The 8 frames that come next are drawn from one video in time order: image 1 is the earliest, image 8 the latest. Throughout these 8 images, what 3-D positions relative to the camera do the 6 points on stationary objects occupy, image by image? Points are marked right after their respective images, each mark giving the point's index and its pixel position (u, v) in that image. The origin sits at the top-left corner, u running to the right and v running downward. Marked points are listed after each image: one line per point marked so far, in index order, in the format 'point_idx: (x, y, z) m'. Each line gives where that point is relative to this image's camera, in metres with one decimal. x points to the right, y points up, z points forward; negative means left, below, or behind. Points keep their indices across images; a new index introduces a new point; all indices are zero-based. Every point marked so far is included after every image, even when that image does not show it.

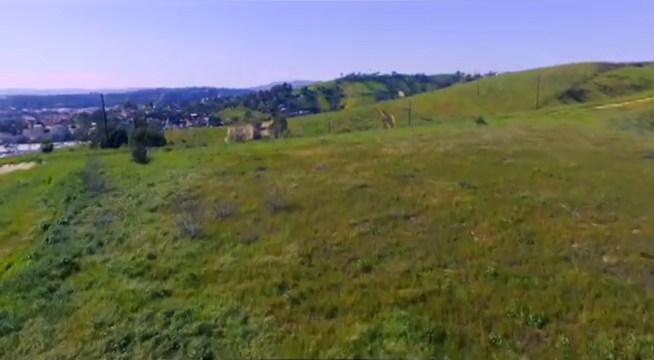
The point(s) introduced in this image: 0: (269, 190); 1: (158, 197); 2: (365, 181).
0: (-2.3, -0.4, +16.1) m
1: (-6.7, -0.7, +16.5) m
2: (+1.5, -0.1, +16.1) m
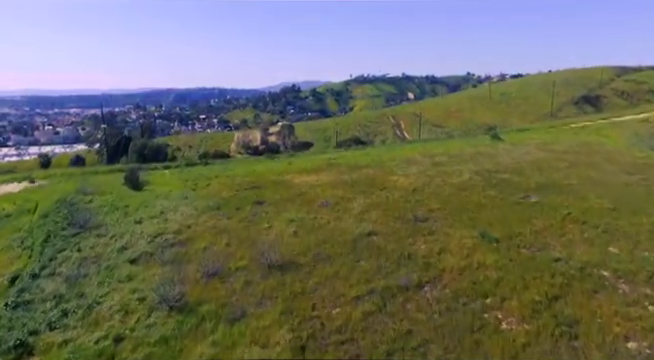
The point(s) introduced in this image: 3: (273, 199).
0: (-2.2, -1.9, +14.4) m
1: (-6.6, -2.2, +14.9) m
2: (+1.6, -1.6, +14.3) m
3: (-2.4, -0.9, +18.9) m
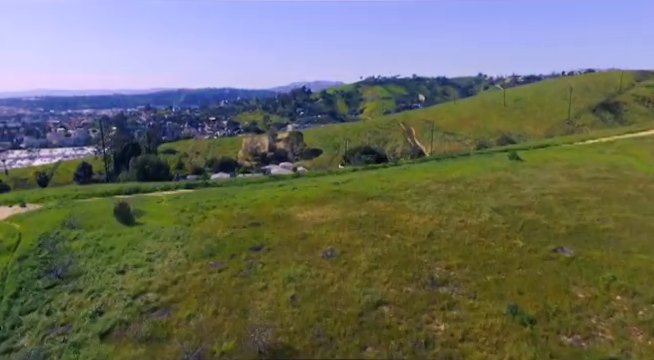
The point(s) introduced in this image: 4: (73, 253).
0: (-2.1, -3.6, +12.5) m
1: (-6.5, -3.8, +13.2) m
2: (+1.6, -3.4, +12.4) m
3: (-2.2, -2.6, +17.0) m
4: (-10.8, -3.1, +17.6) m
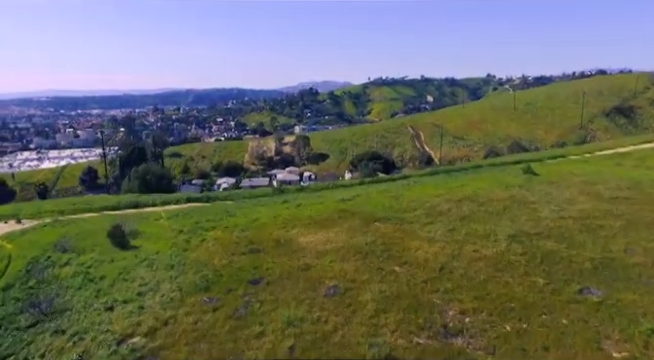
0: (-2.0, -4.7, +11.4) m
1: (-6.5, -4.9, +12.1) m
2: (+1.7, -4.4, +11.2) m
3: (-2.1, -3.6, +15.9) m
4: (-10.6, -4.1, +16.6) m
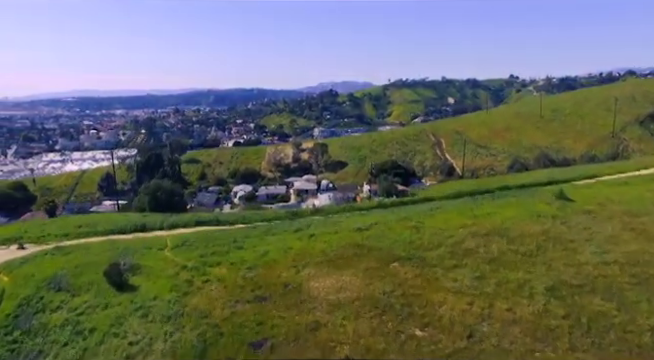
0: (-1.9, -6.3, +9.6) m
1: (-6.3, -6.5, +10.5) m
2: (+1.8, -6.1, +9.2) m
3: (-1.7, -5.3, +14.1) m
4: (-10.2, -5.7, +15.2) m
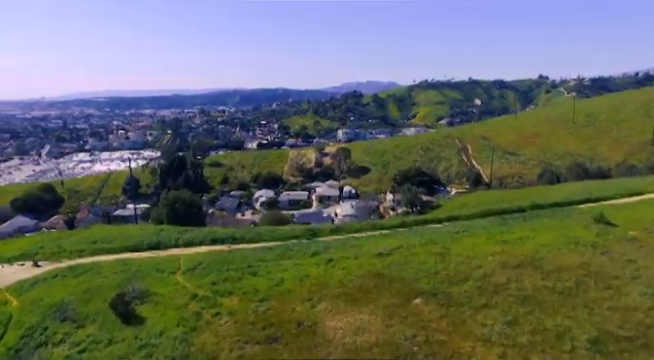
0: (-1.7, -7.5, +8.4) m
1: (-6.0, -7.6, +9.5) m
2: (+2.0, -7.3, +7.8) m
3: (-1.3, -6.5, +12.9) m
4: (-9.7, -6.8, +14.4) m
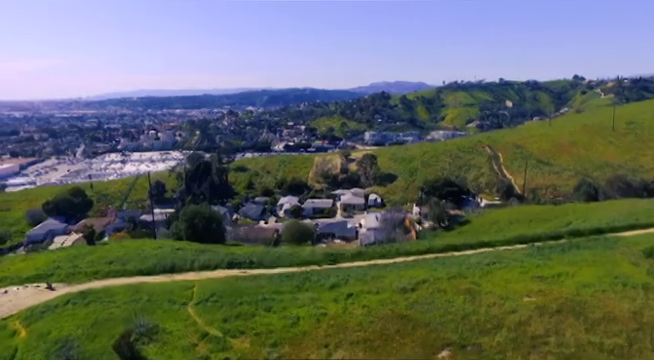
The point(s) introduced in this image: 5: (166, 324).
0: (-1.6, -9.0, +7.0) m
1: (-5.9, -9.0, +8.4) m
2: (+2.0, -8.9, +6.2) m
3: (-0.9, -8.0, +11.4) m
4: (-9.2, -8.1, +13.5) m
5: (-7.6, -6.7, +19.7) m
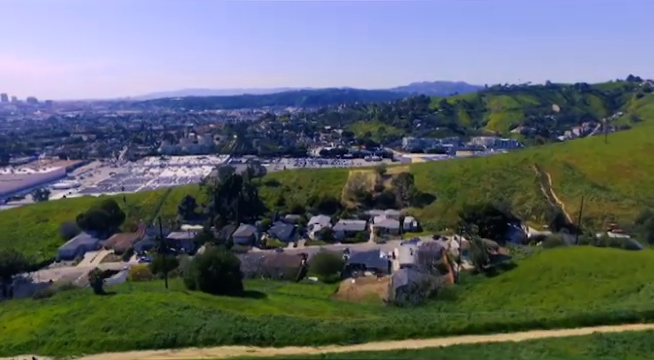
0: (-2.4, -12.7, +3.3) m
1: (-6.5, -12.6, +5.1) m
2: (+1.2, -12.7, +2.2) m
3: (-1.2, -11.7, +7.7) m
4: (-9.3, -11.7, +10.4) m
5: (-7.1, -10.3, +16.5) m
